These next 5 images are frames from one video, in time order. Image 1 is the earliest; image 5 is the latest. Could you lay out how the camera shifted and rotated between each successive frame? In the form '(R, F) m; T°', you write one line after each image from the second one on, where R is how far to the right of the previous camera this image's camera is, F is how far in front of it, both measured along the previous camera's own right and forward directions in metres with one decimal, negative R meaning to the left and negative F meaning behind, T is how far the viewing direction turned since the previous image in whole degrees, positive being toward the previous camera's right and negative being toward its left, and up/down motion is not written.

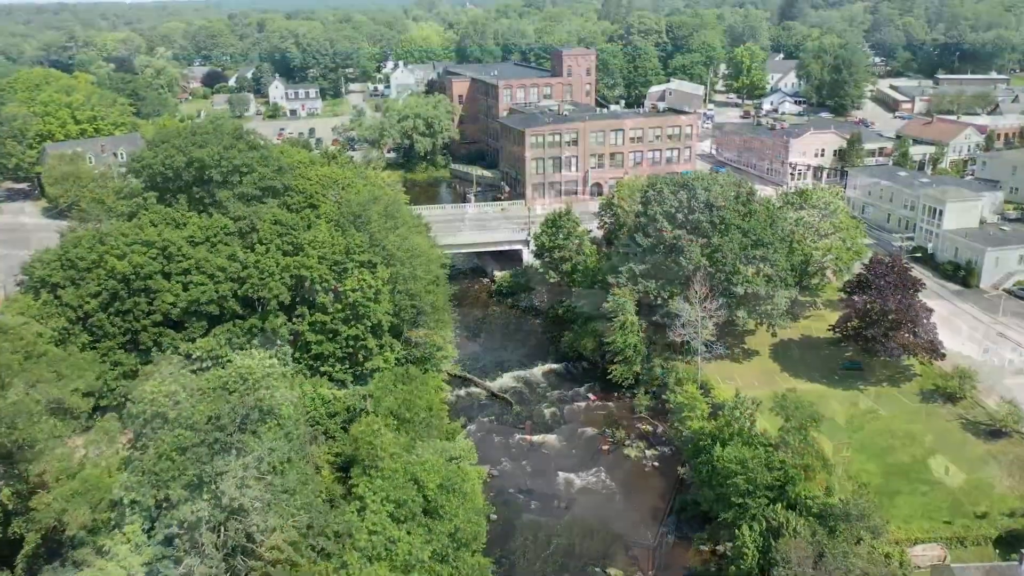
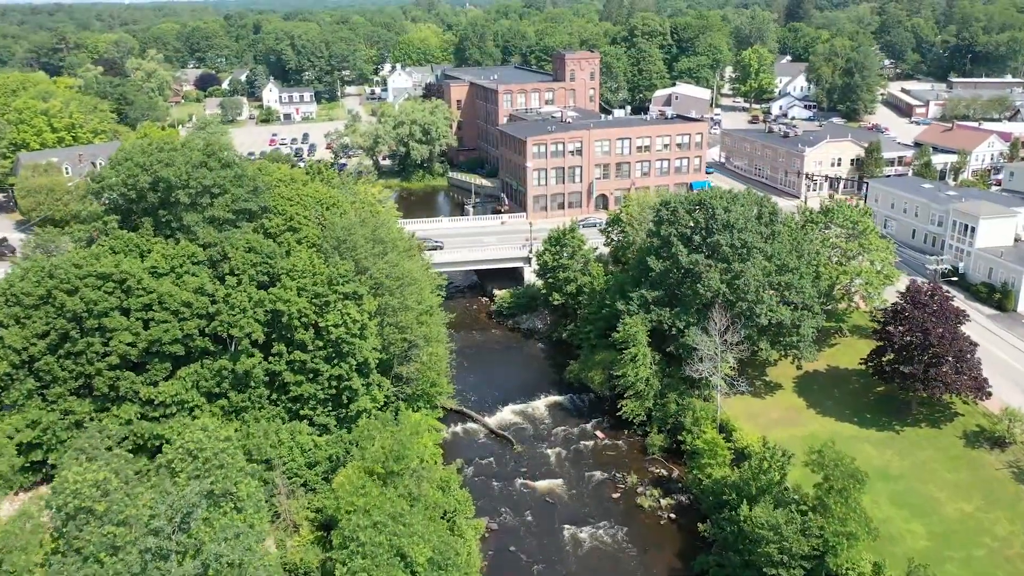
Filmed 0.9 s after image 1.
(0.0, +4.5) m; 0°
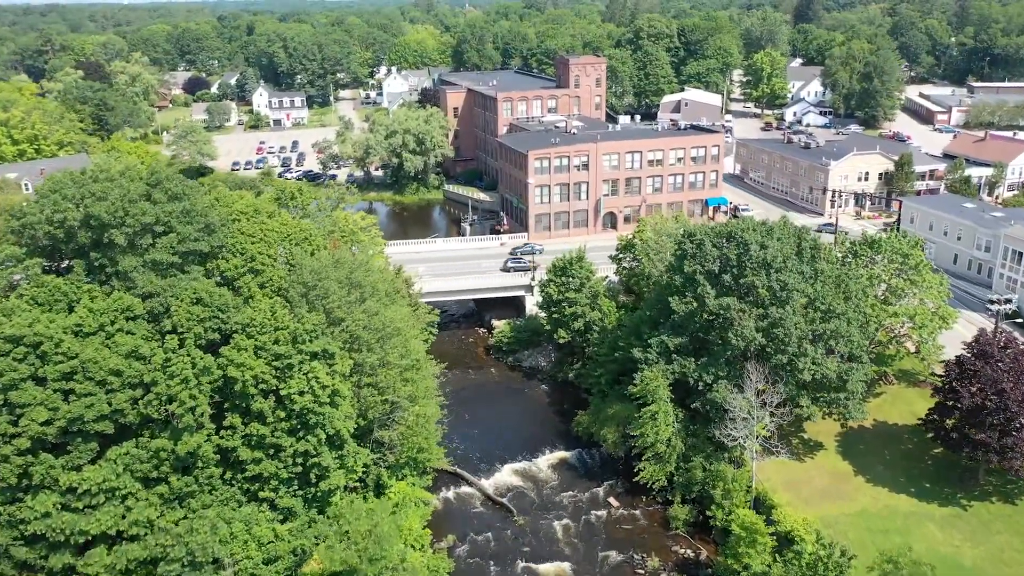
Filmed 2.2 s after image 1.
(0.0, +6.6) m; 0°
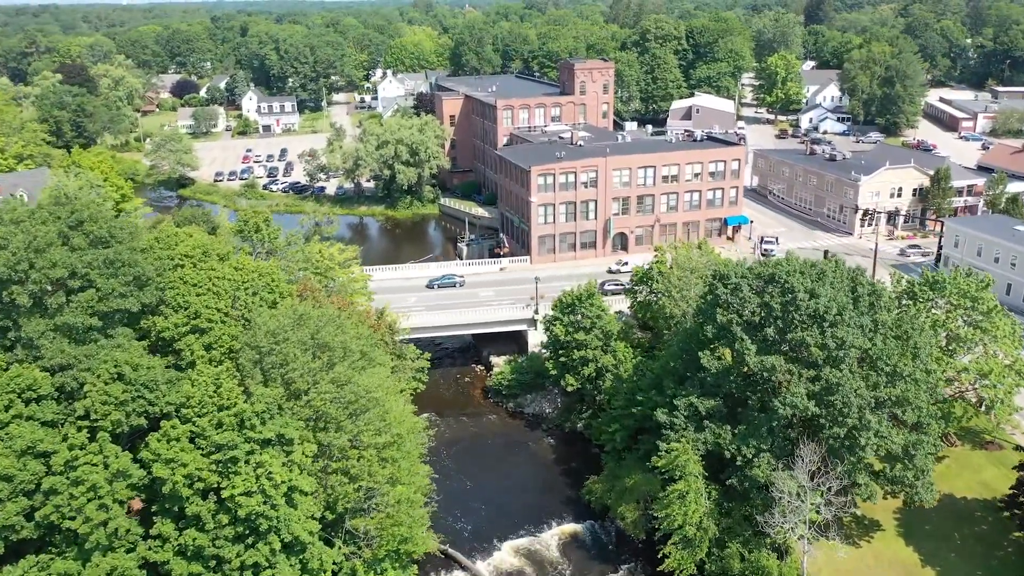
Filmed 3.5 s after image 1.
(0.0, +6.7) m; 0°
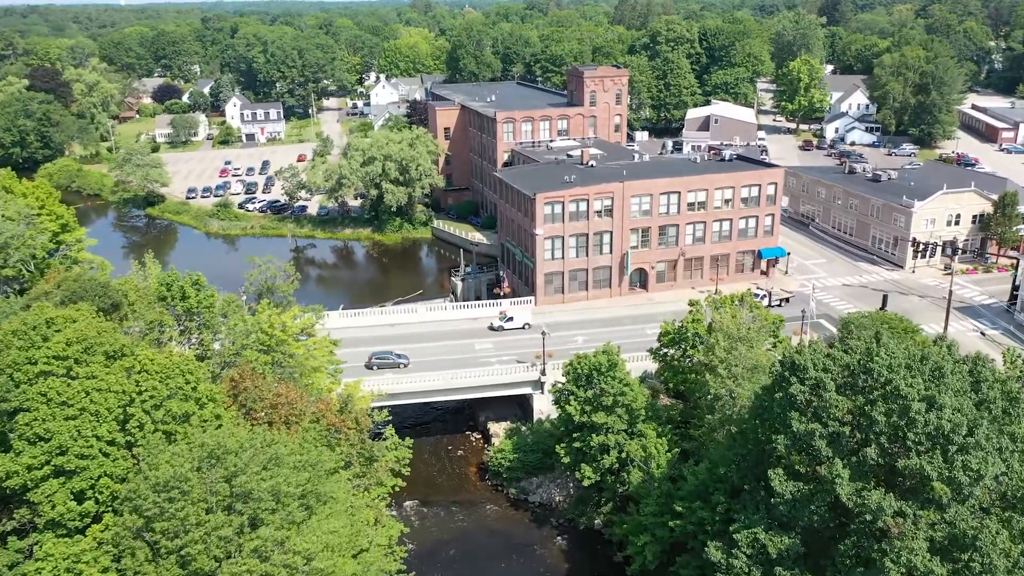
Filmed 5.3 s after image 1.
(-0.1, +9.3) m; 0°
